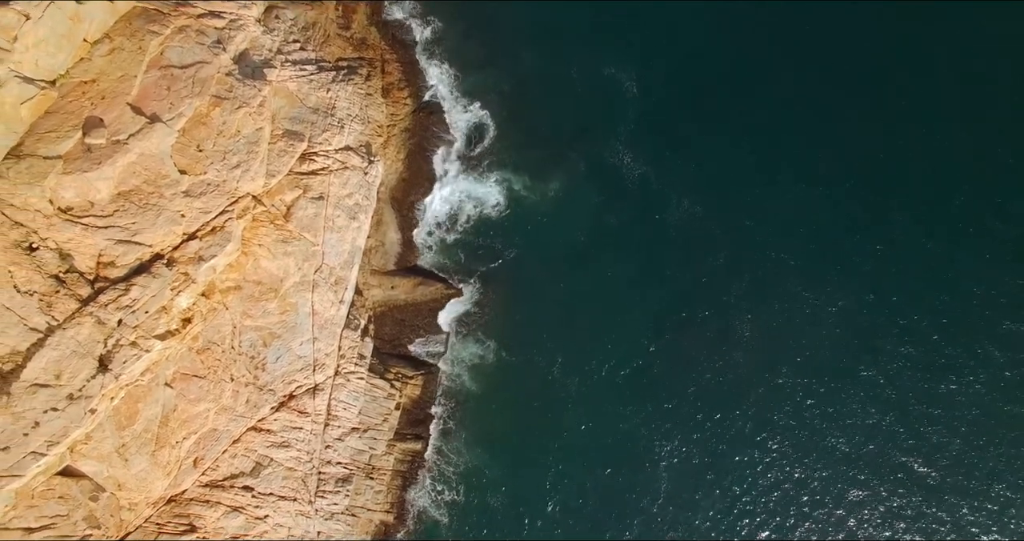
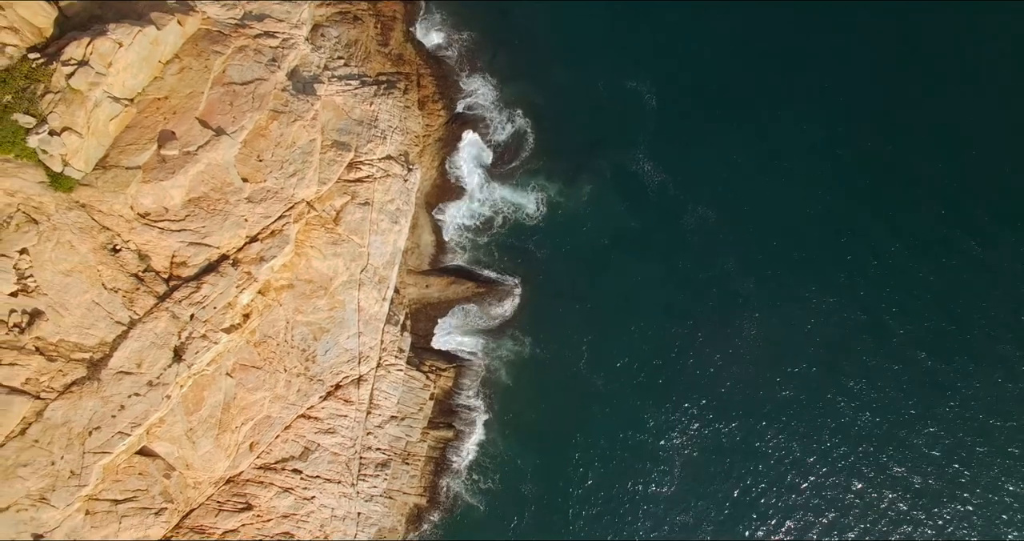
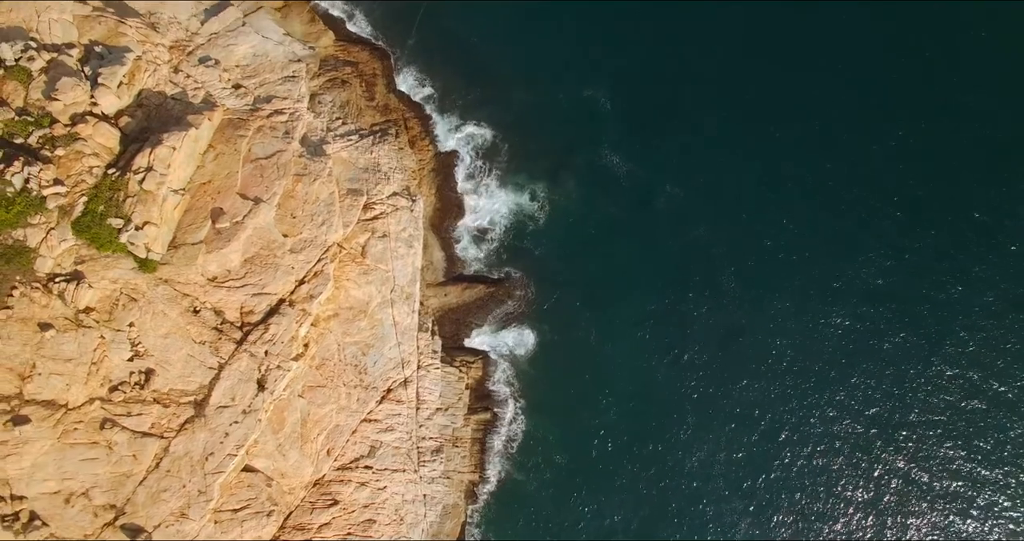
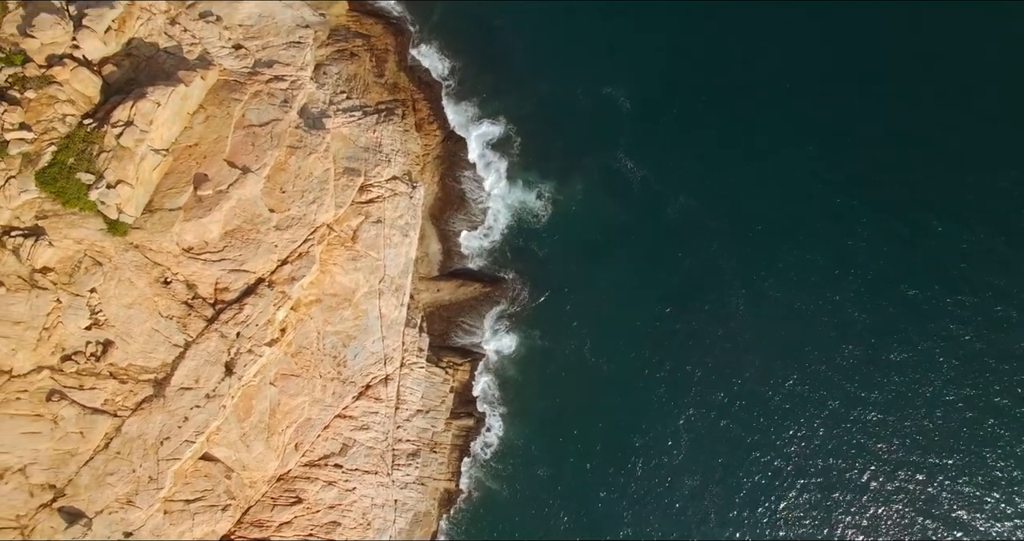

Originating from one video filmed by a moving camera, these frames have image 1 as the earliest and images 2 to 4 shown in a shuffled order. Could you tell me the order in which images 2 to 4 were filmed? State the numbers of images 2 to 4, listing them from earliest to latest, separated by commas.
2, 4, 3
